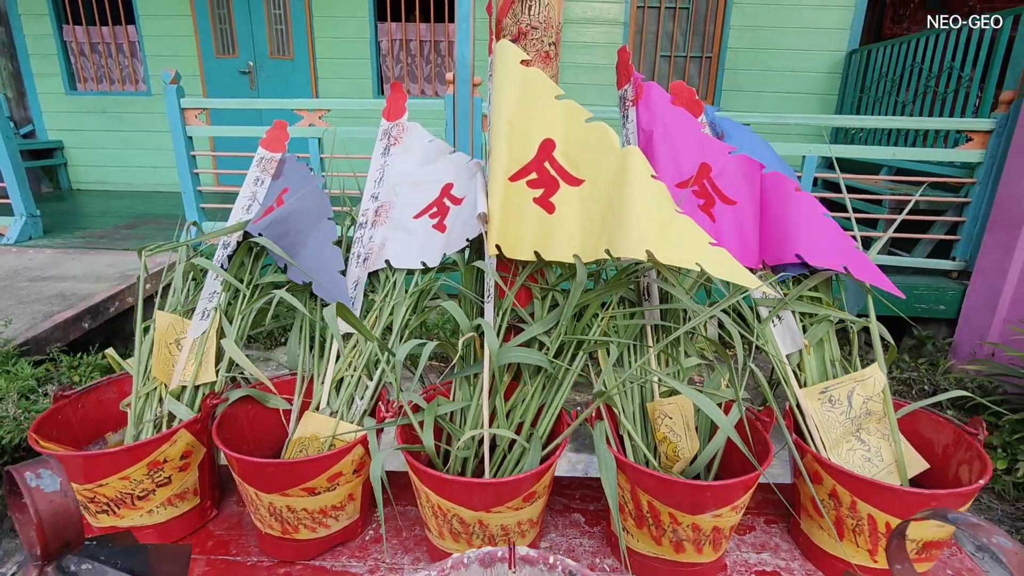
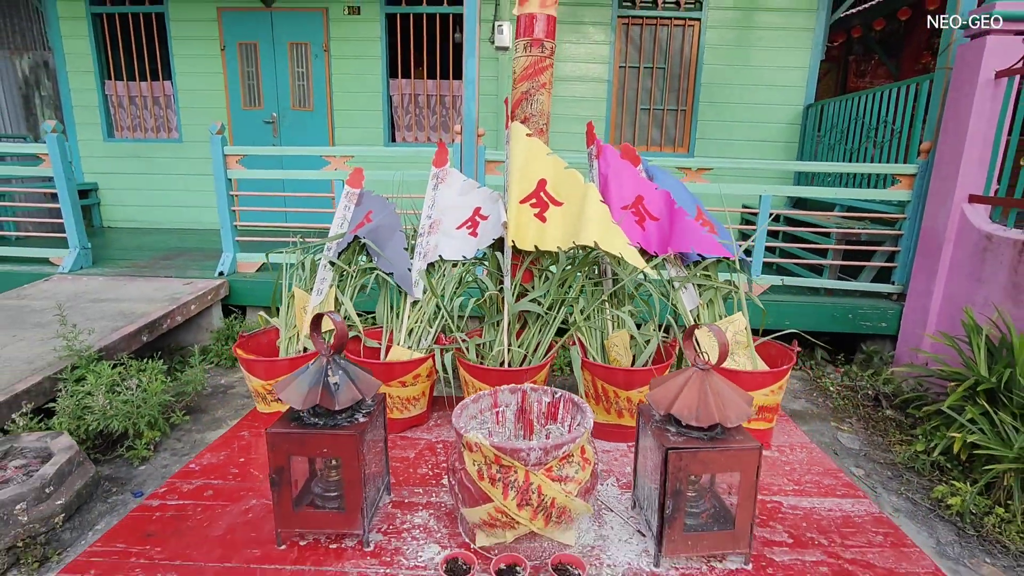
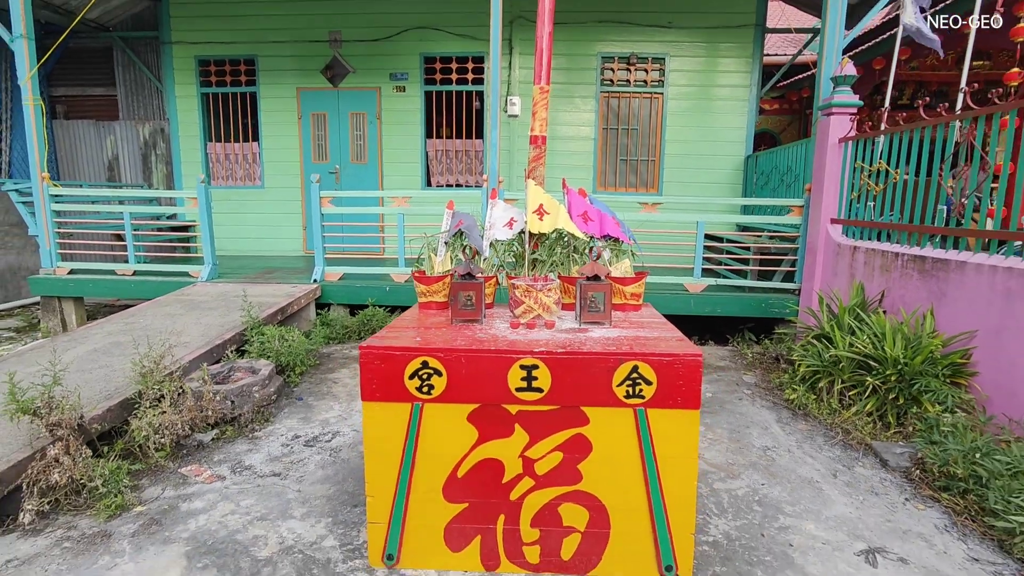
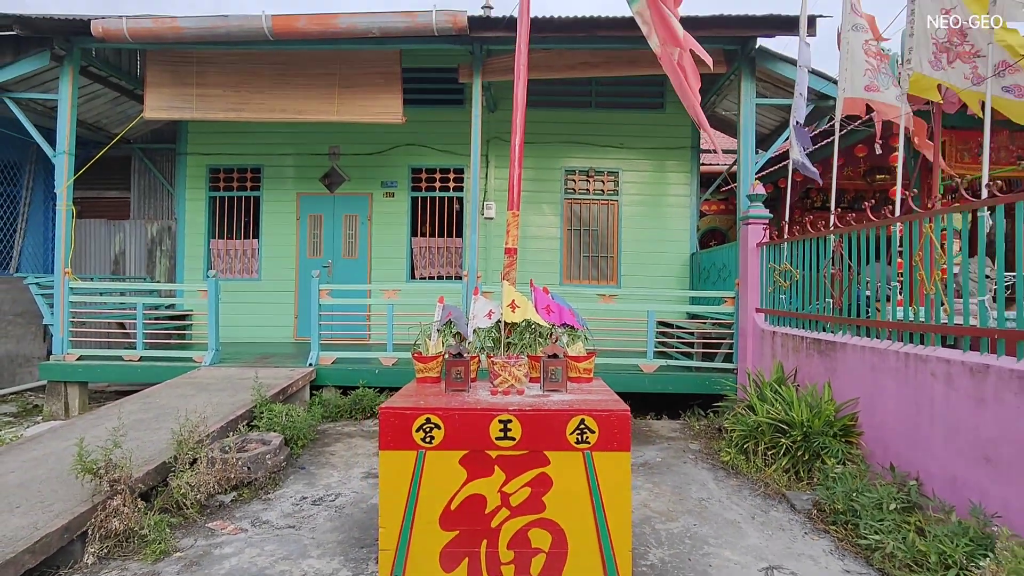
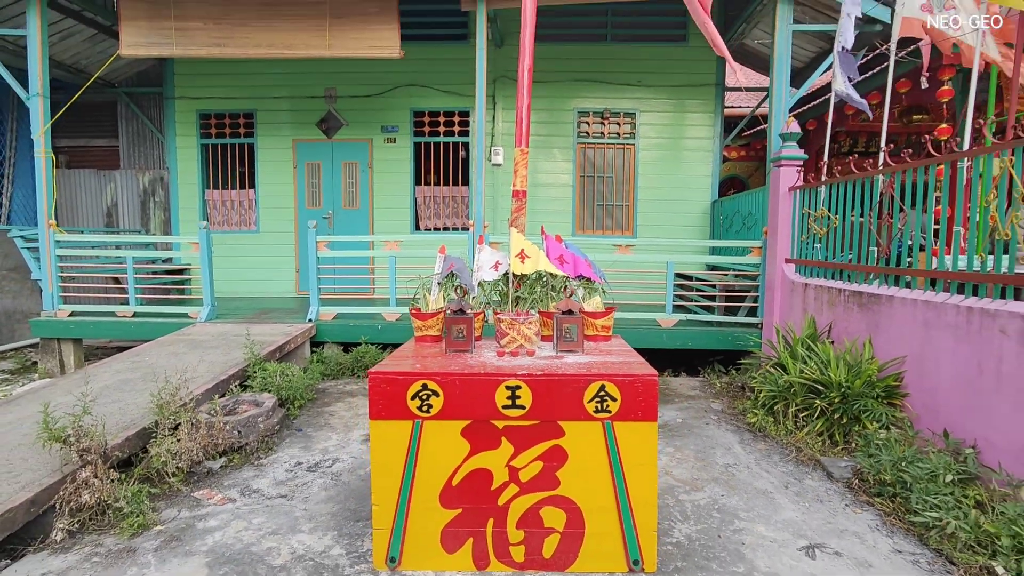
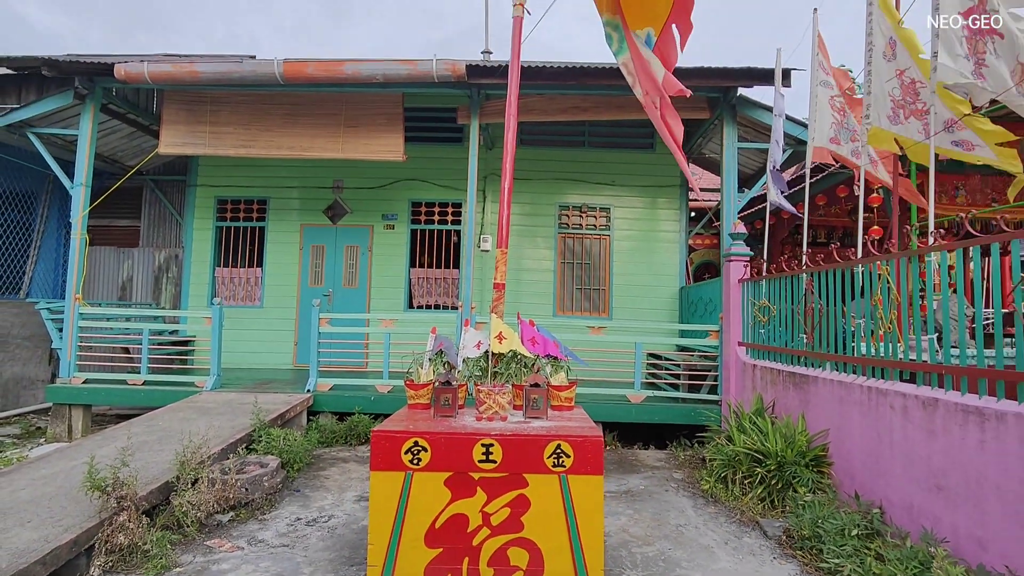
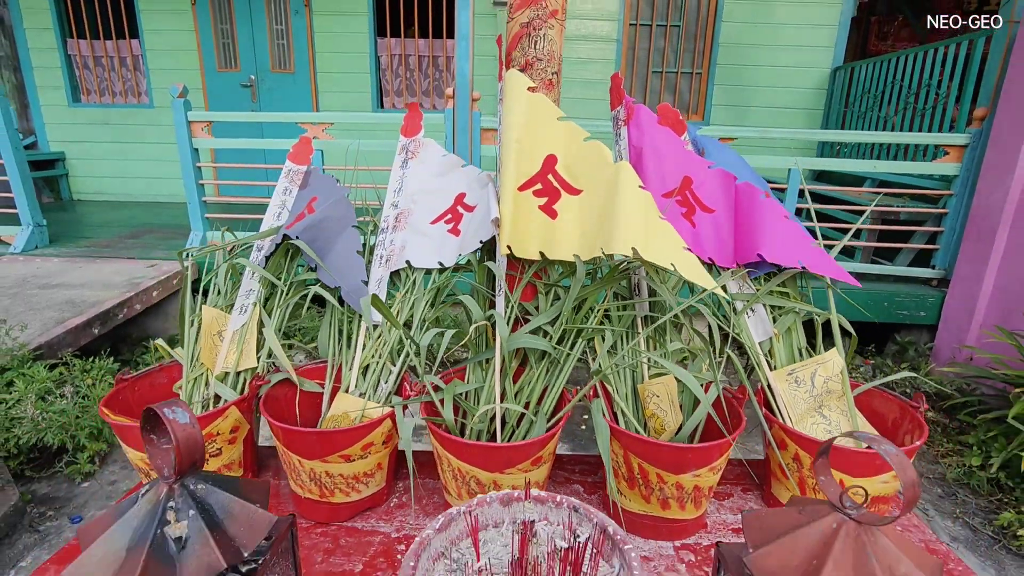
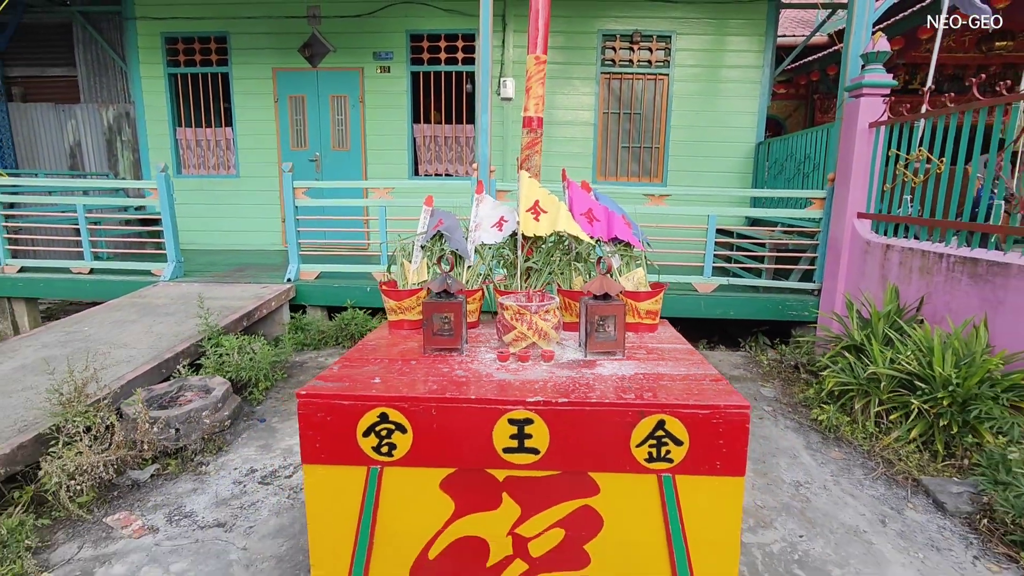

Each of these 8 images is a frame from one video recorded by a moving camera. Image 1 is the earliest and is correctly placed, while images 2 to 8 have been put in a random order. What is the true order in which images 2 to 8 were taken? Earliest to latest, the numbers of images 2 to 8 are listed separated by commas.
7, 2, 8, 3, 5, 4, 6
